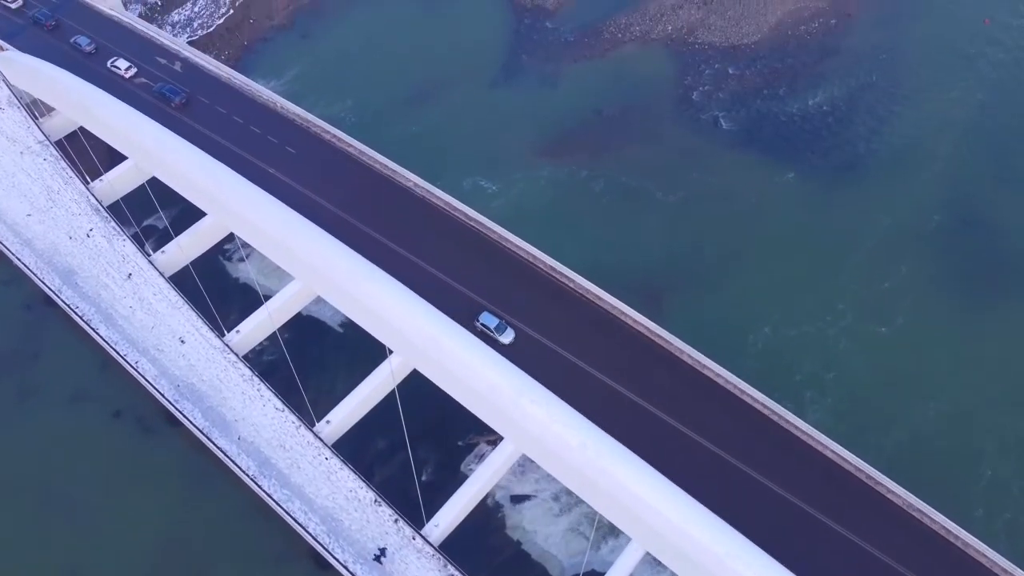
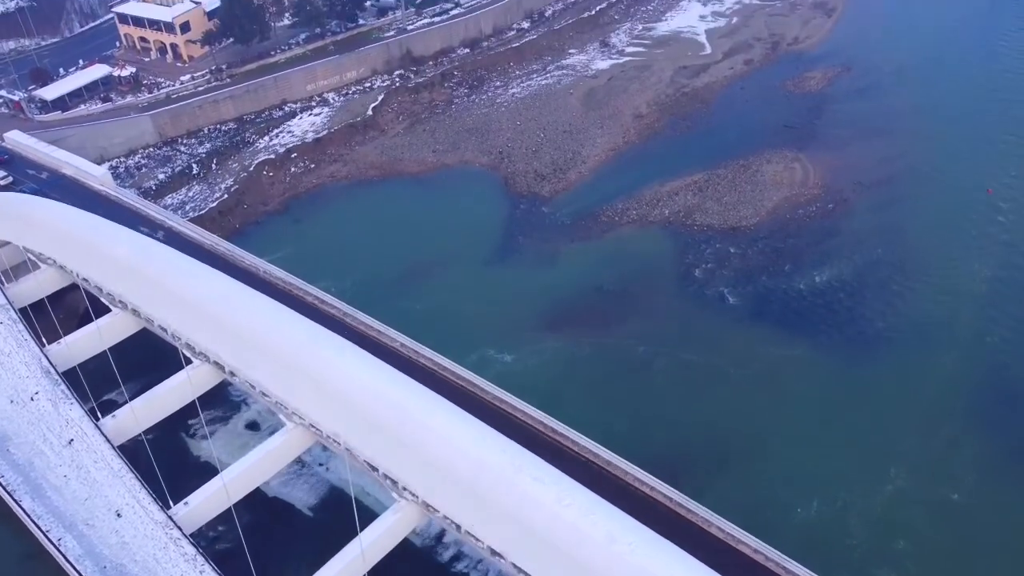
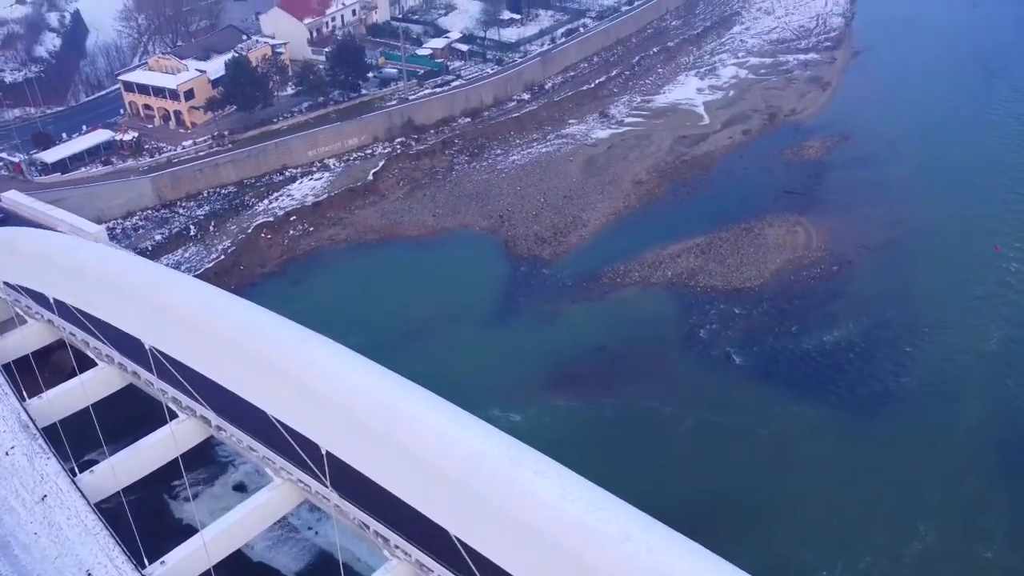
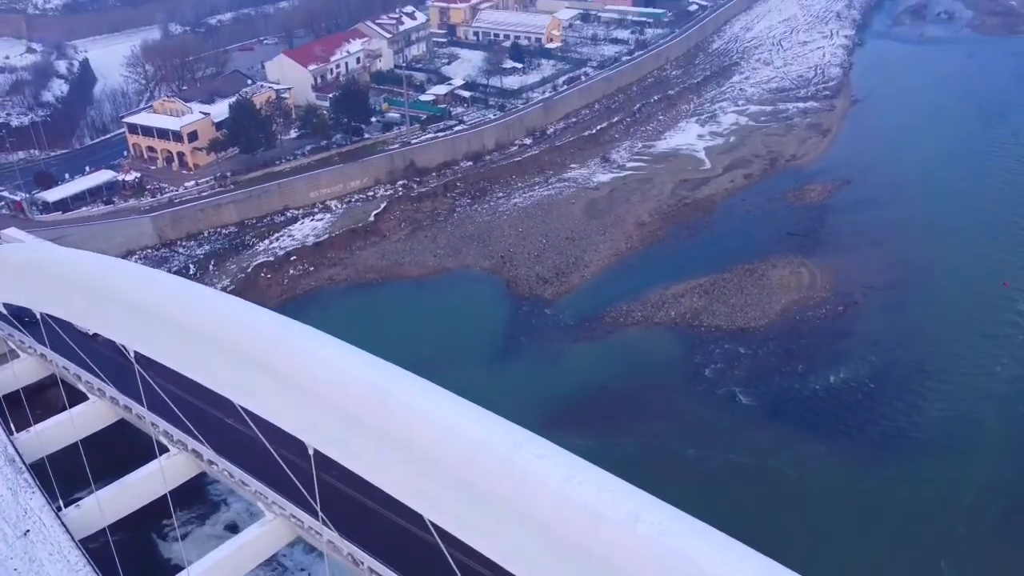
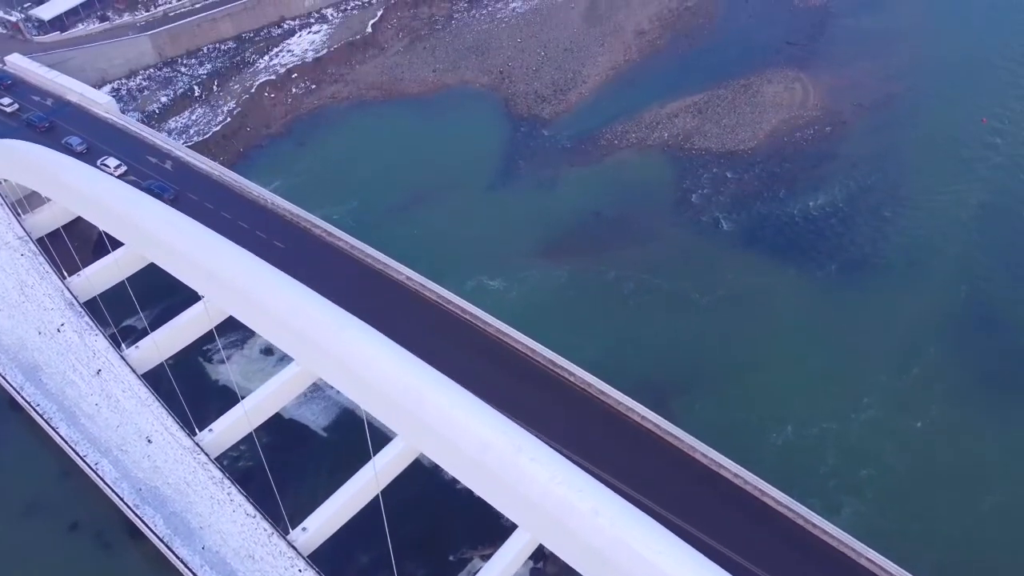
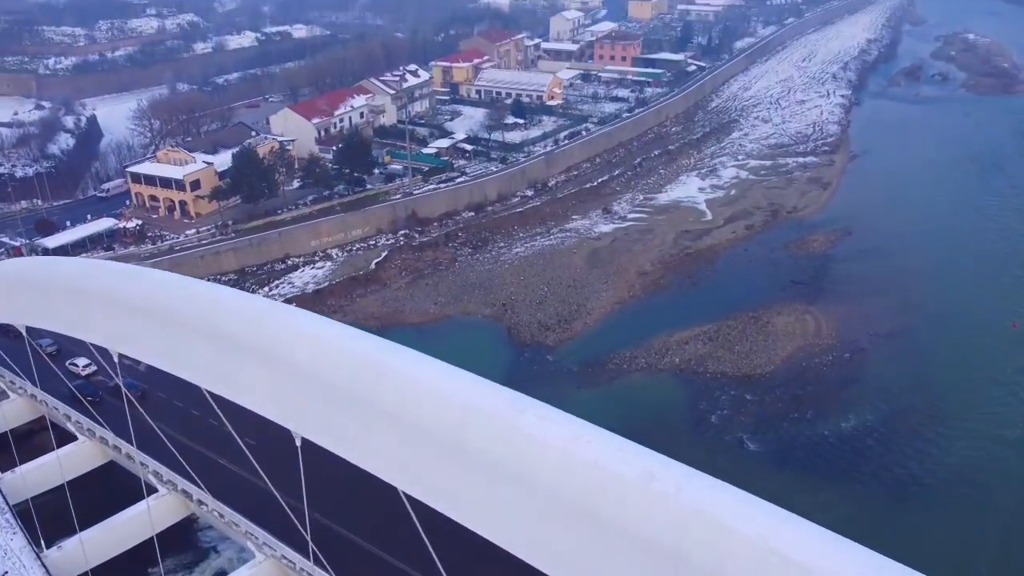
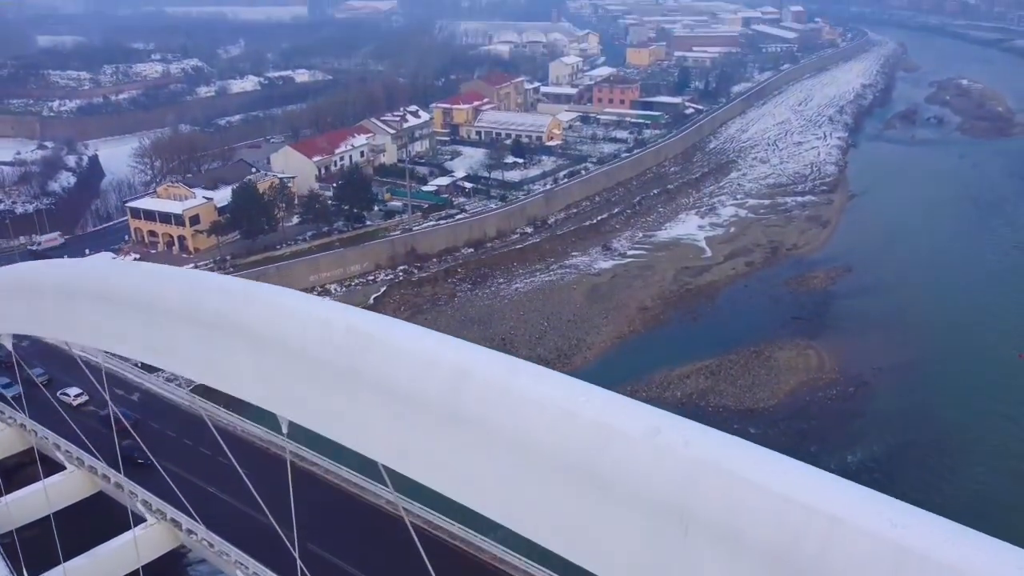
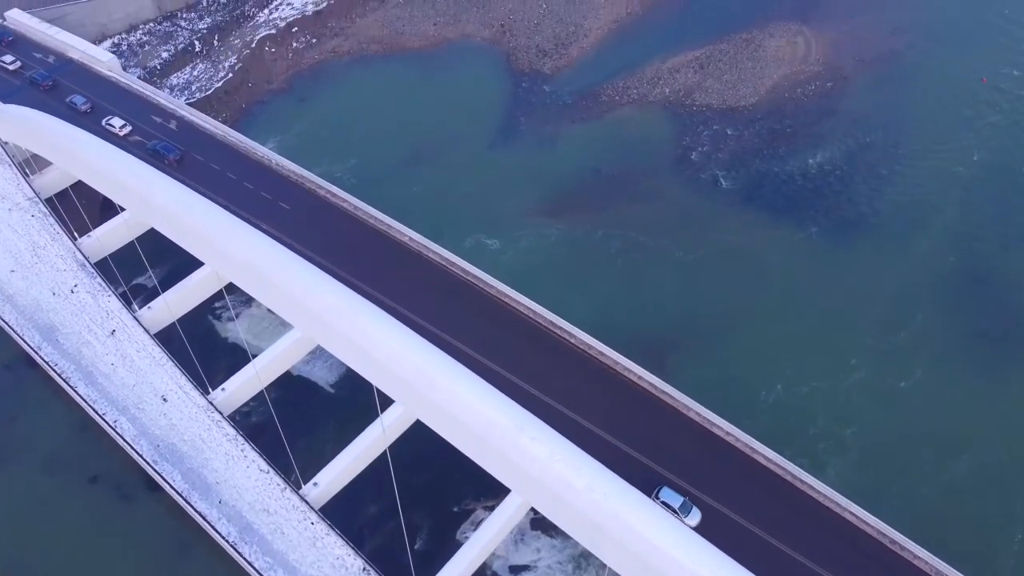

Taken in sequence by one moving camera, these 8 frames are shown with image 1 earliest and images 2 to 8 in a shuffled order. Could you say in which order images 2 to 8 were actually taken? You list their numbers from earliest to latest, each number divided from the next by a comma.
8, 5, 2, 3, 4, 6, 7
